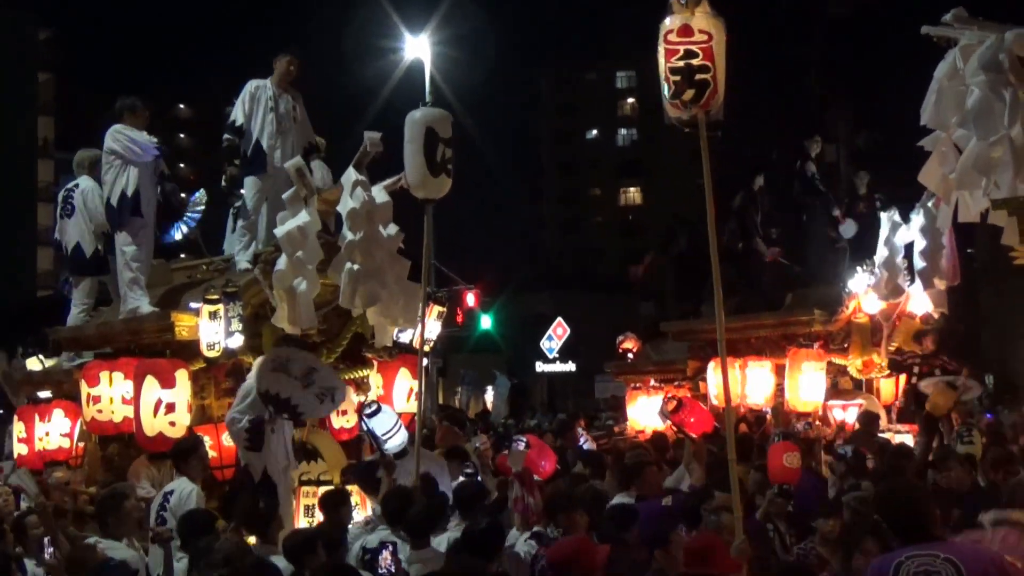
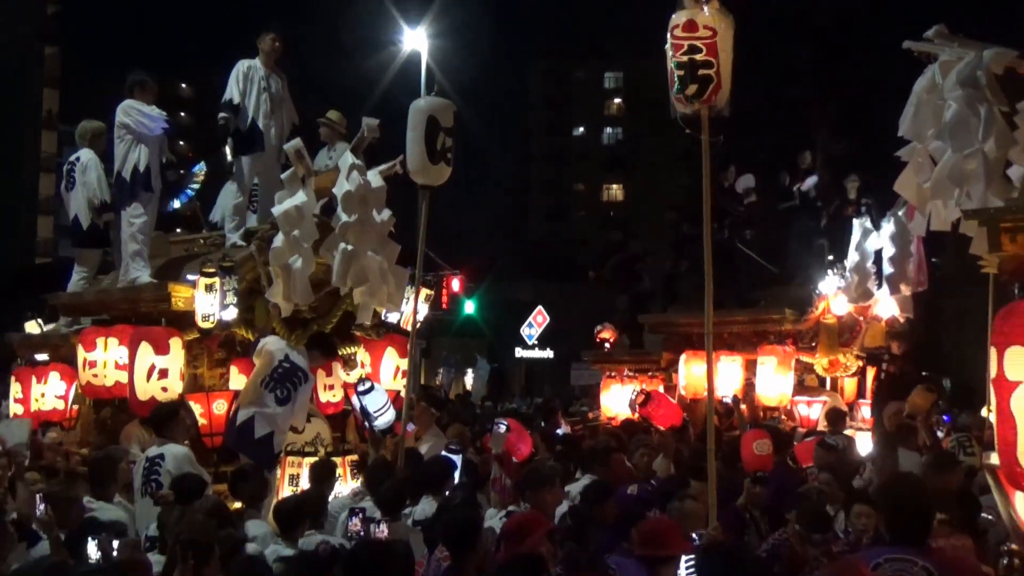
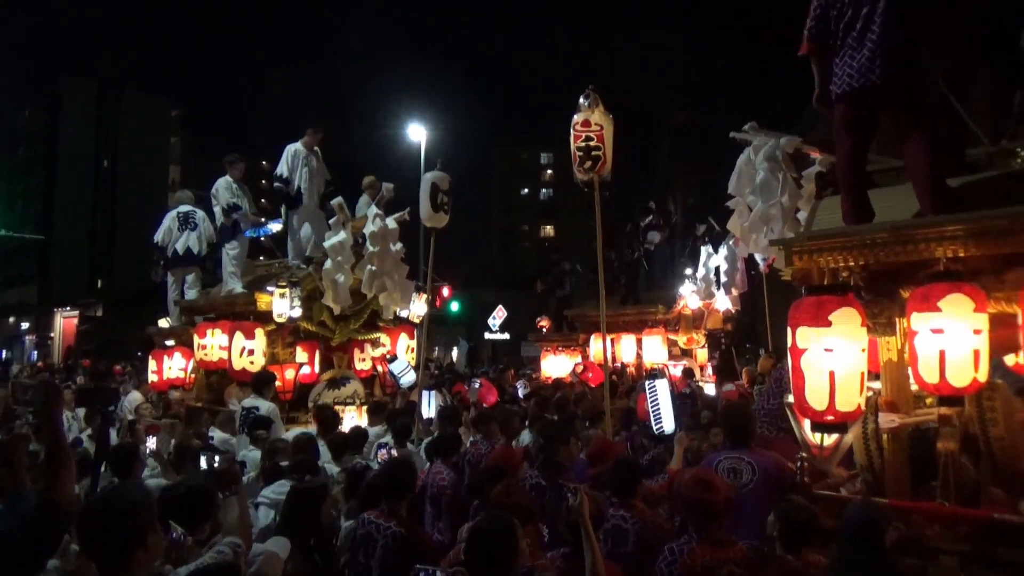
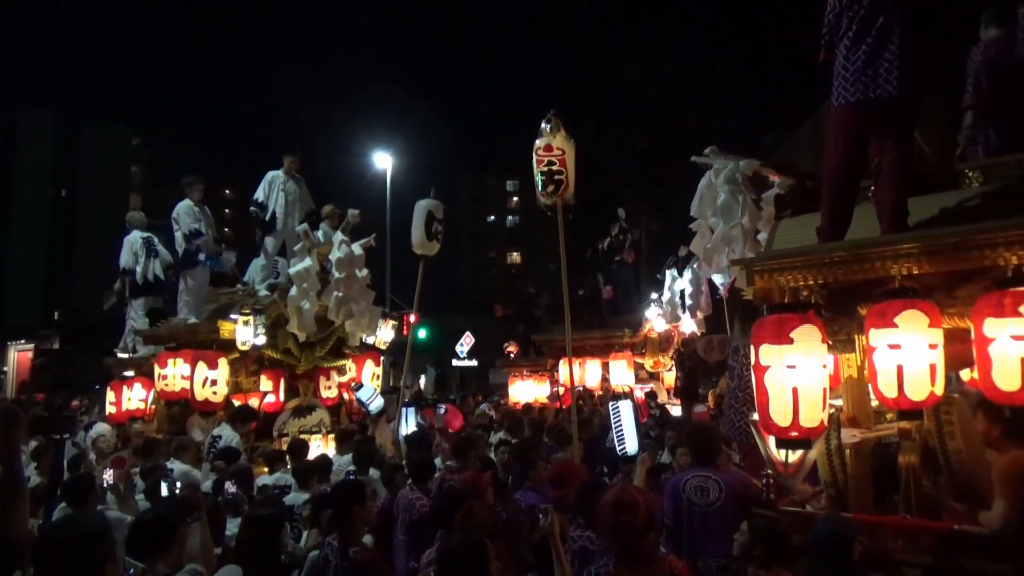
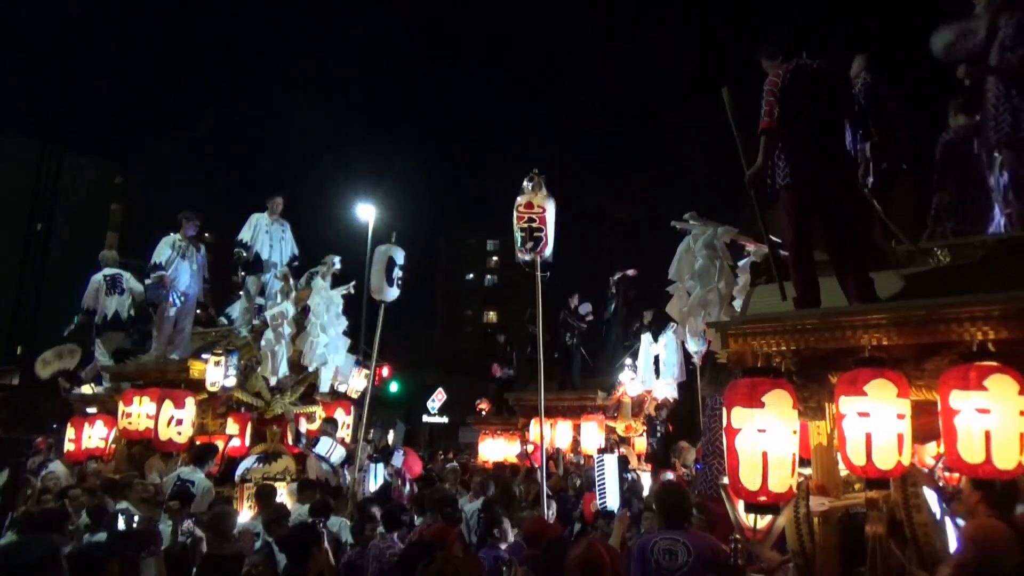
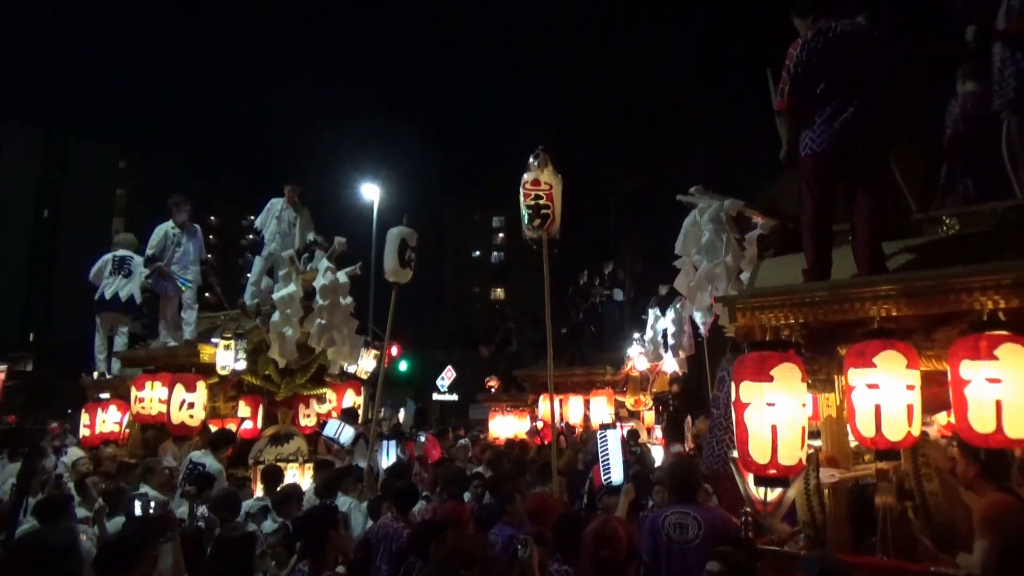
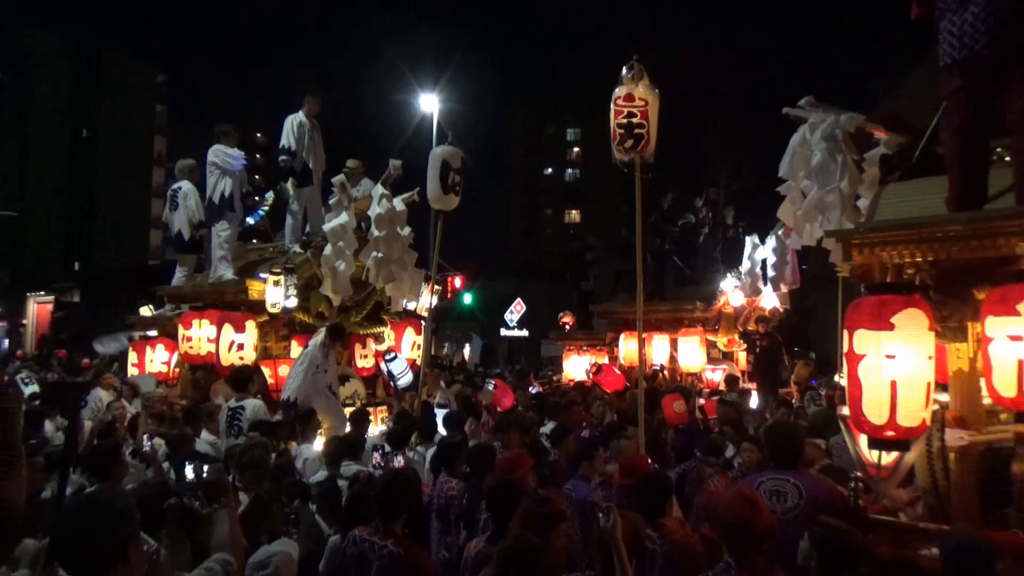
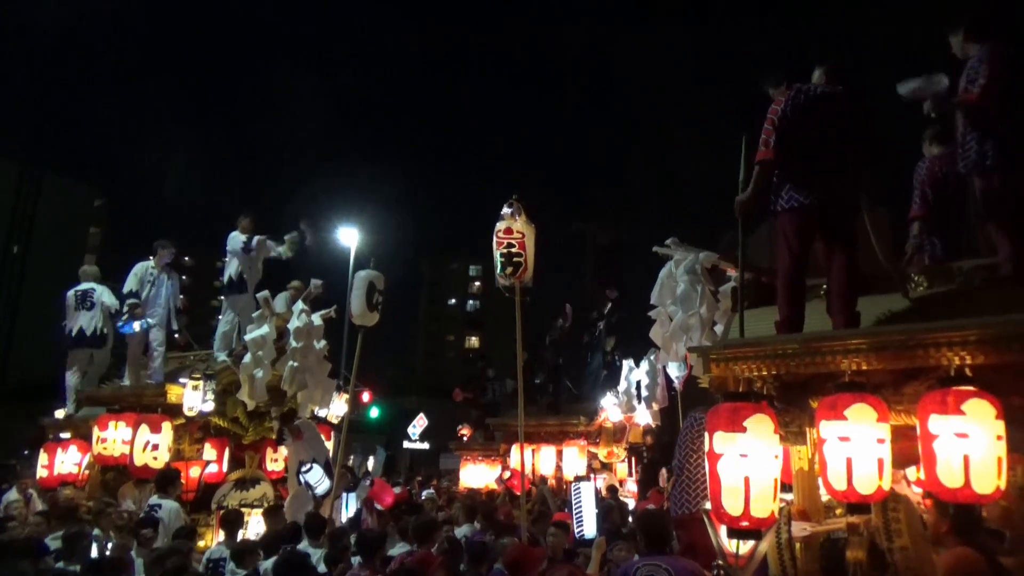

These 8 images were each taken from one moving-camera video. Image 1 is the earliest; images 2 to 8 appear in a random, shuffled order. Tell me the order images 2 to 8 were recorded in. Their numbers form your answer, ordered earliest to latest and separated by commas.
2, 7, 3, 4, 6, 5, 8
